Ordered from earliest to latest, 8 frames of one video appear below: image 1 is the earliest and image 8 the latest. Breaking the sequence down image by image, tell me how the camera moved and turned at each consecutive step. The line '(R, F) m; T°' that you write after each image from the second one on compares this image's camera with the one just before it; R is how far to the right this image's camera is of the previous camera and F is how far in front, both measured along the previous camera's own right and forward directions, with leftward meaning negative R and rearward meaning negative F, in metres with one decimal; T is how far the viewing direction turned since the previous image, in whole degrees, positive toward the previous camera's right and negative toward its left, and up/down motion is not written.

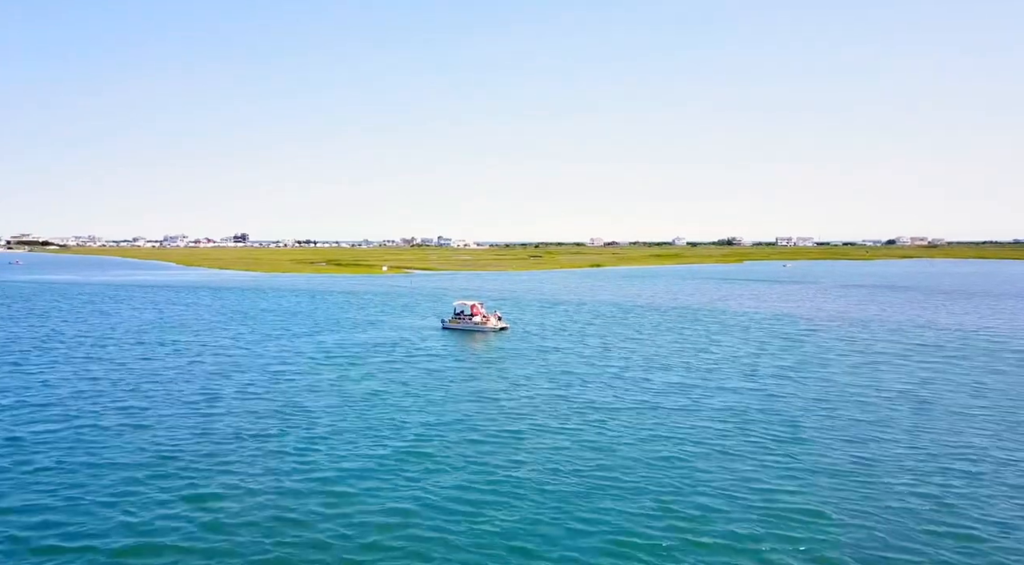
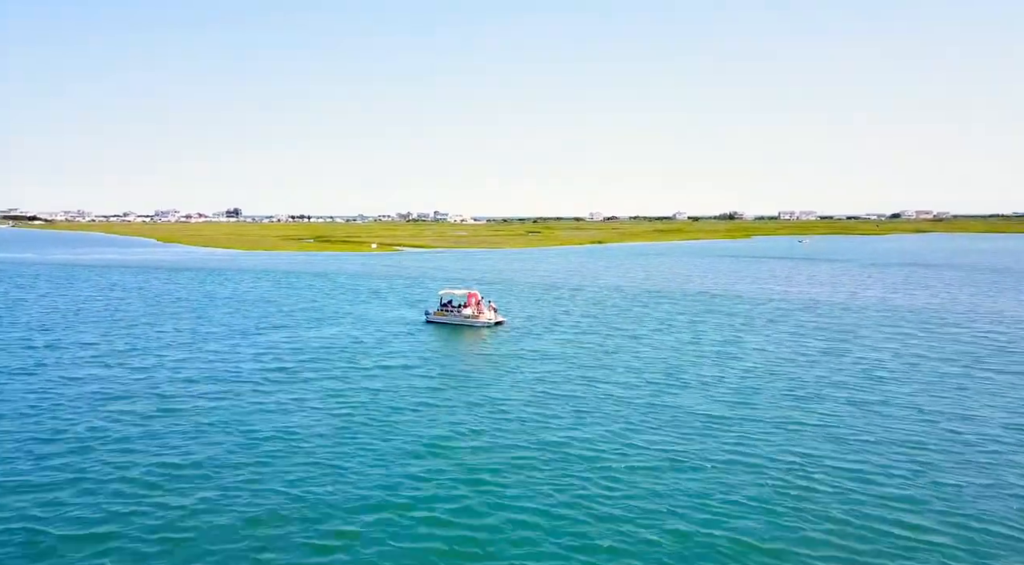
(+1.2, +14.0) m; 0°
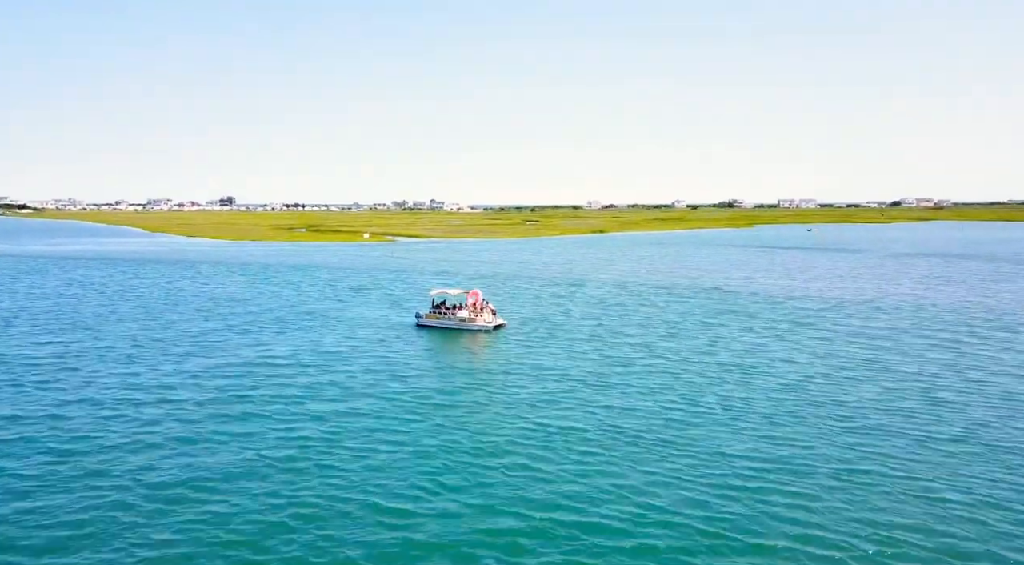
(+0.3, +8.3) m; 0°
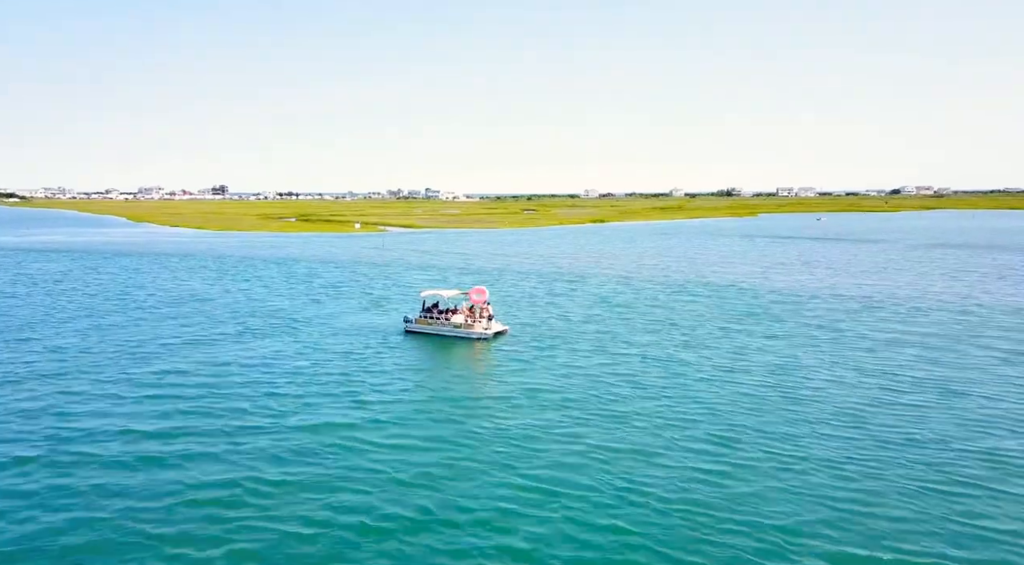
(0.0, +8.6) m; 0°
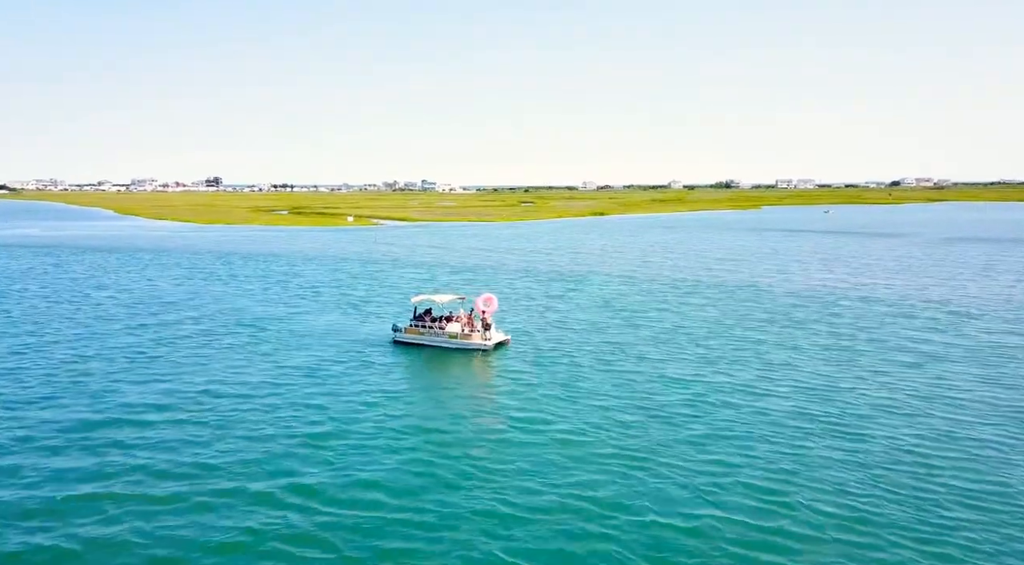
(0.0, +6.9) m; 0°
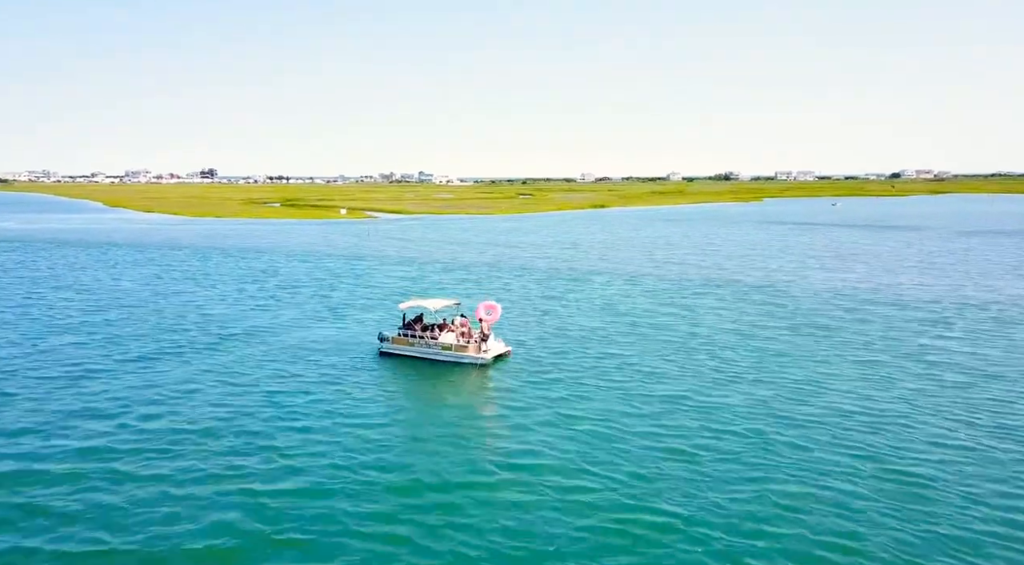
(+0.1, +6.1) m; 0°
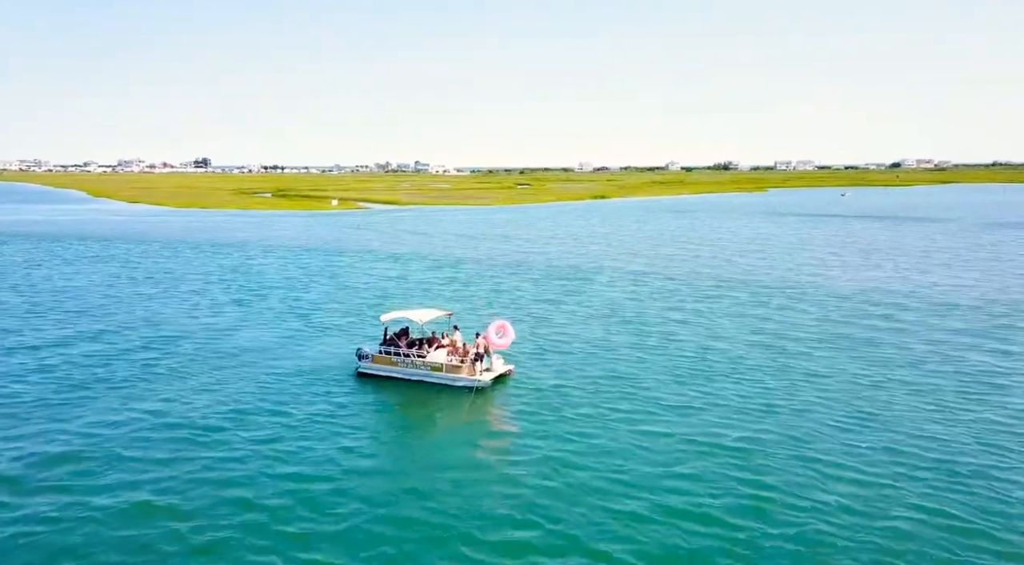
(+0.2, +7.2) m; 0°
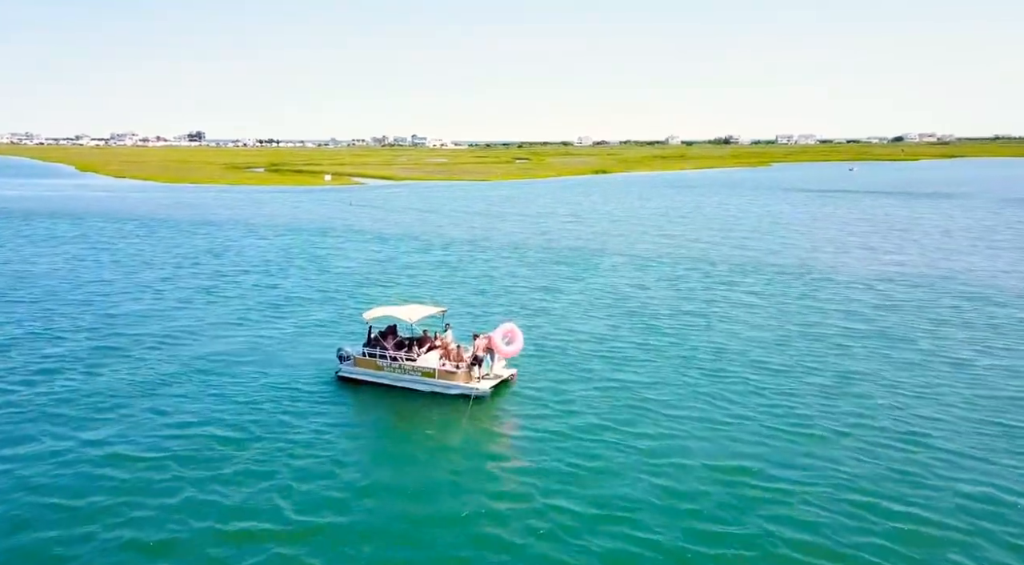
(+0.1, +5.3) m; 0°
